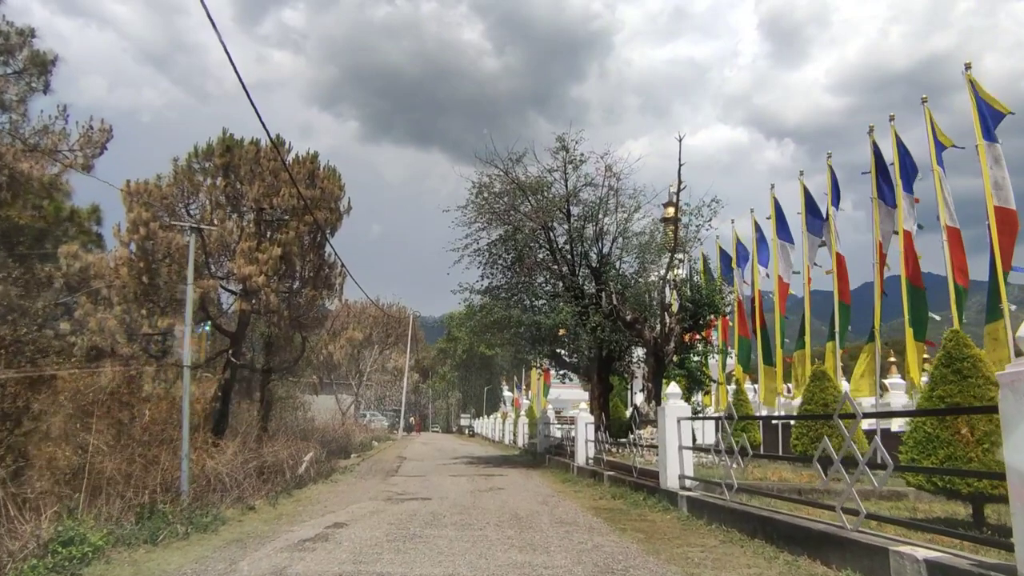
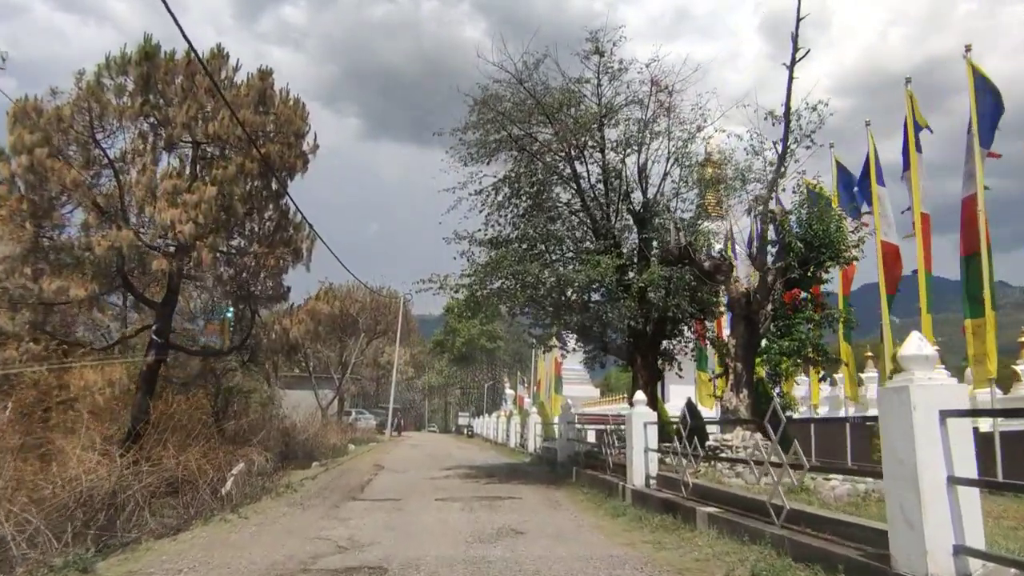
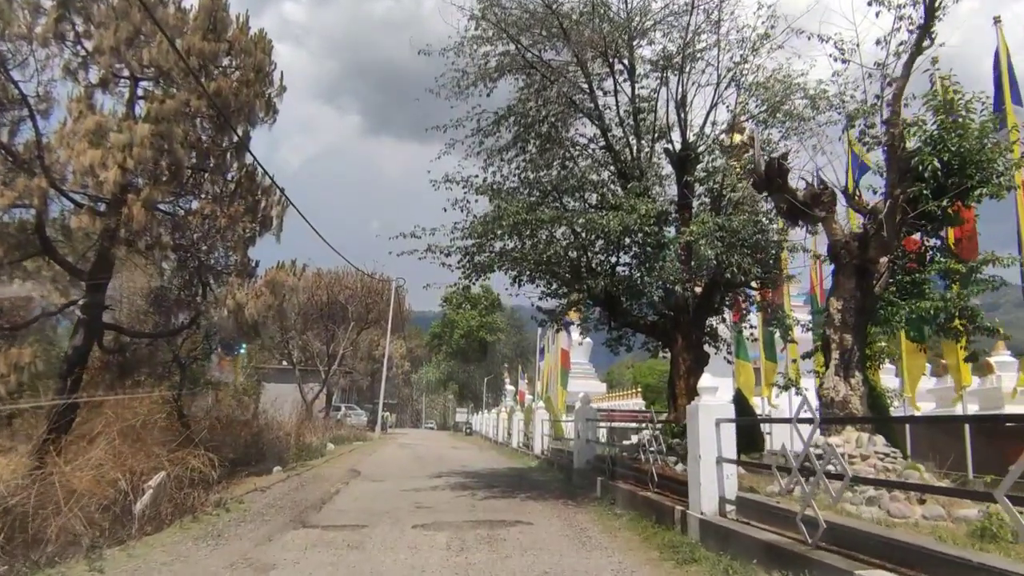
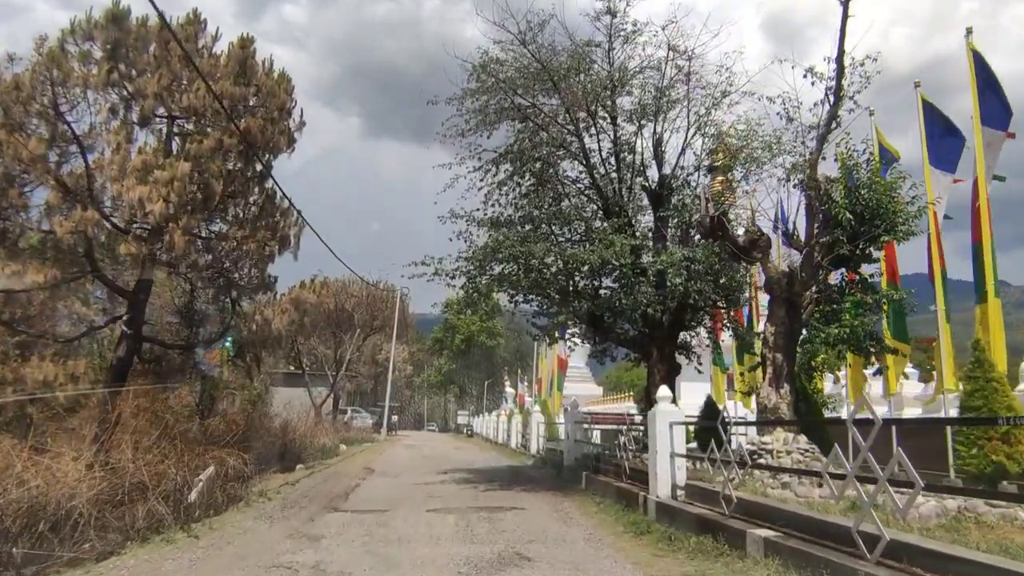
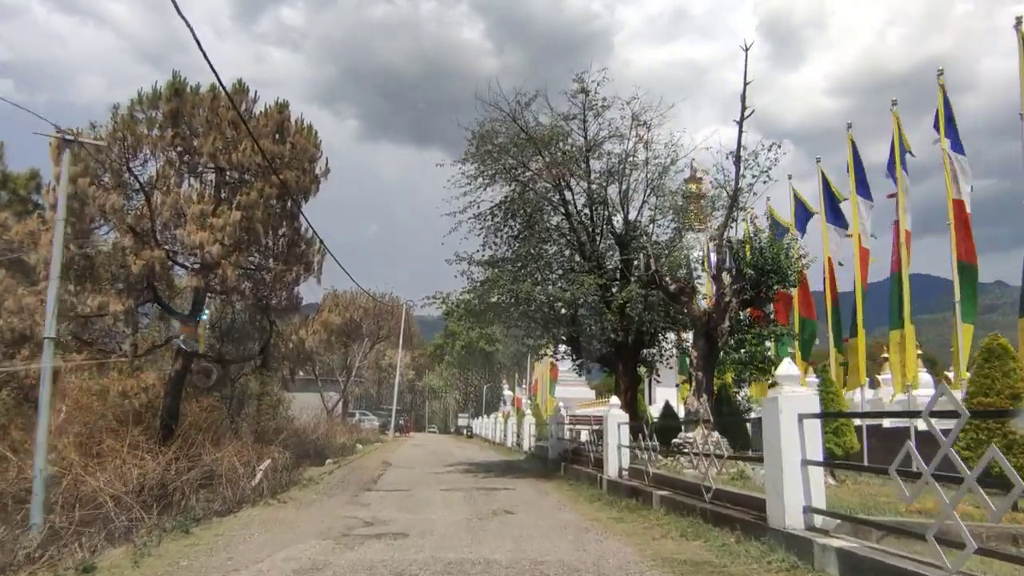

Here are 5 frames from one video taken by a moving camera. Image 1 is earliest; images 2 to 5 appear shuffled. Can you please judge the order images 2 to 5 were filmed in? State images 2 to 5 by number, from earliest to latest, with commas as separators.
5, 2, 4, 3
